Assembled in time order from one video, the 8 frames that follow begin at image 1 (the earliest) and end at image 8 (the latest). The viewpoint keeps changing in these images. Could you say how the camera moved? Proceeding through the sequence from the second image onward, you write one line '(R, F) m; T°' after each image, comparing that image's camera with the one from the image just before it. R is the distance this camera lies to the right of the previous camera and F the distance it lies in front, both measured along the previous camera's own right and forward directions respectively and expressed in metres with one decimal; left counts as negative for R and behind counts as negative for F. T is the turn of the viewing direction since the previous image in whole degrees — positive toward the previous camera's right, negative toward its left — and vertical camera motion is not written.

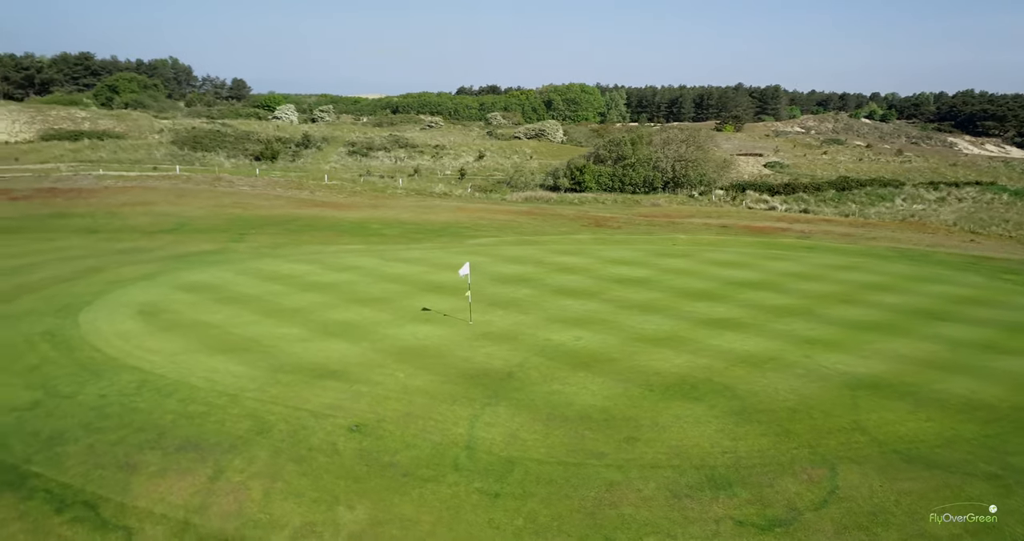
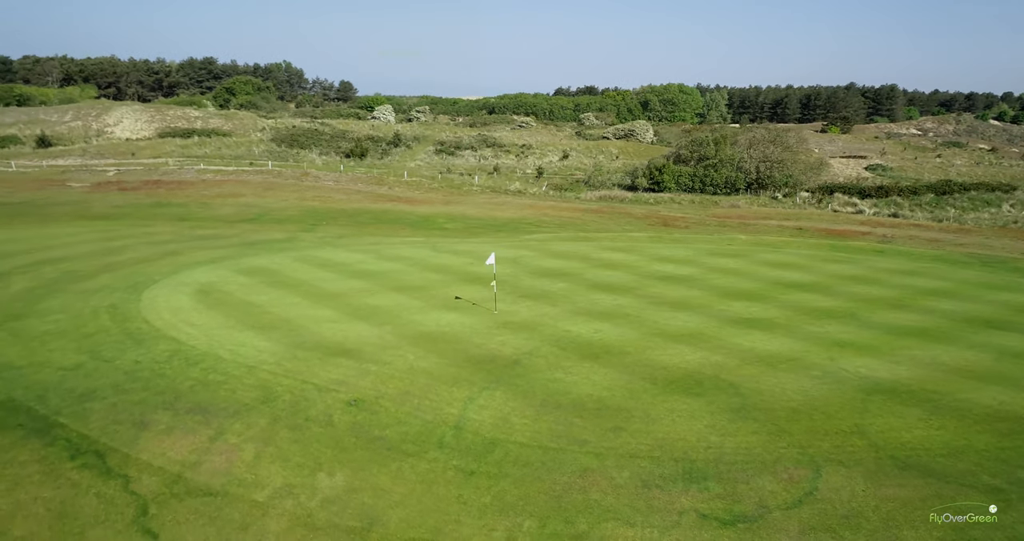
(+1.7, -0.1) m; -8°
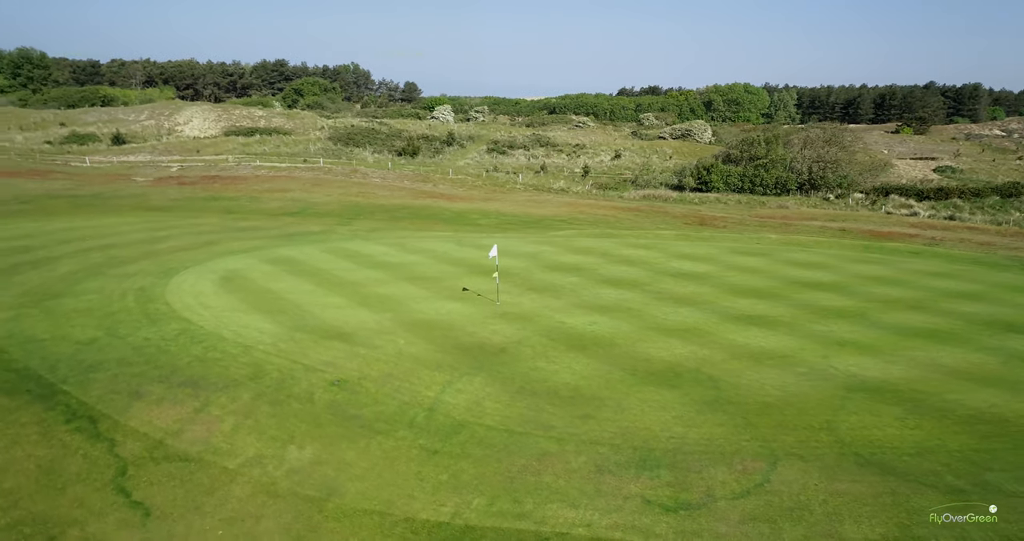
(+1.5, -0.2) m; -5°
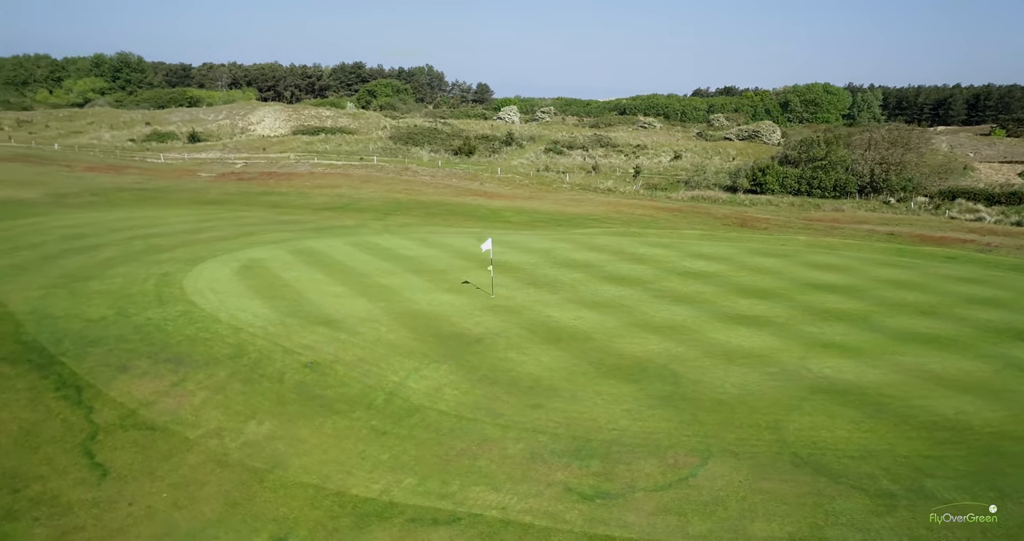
(+1.9, -0.1) m; -6°
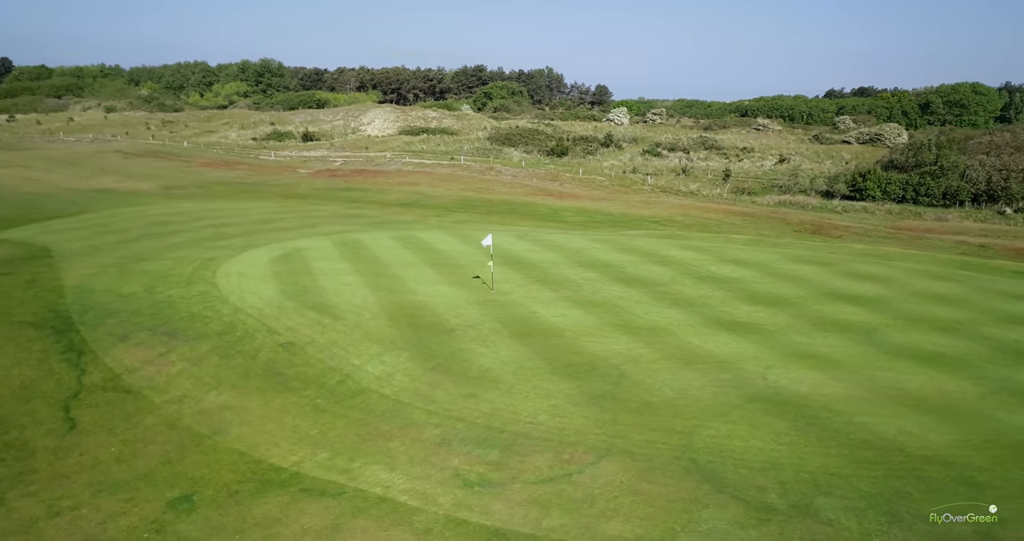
(+3.0, 0.0) m; -10°
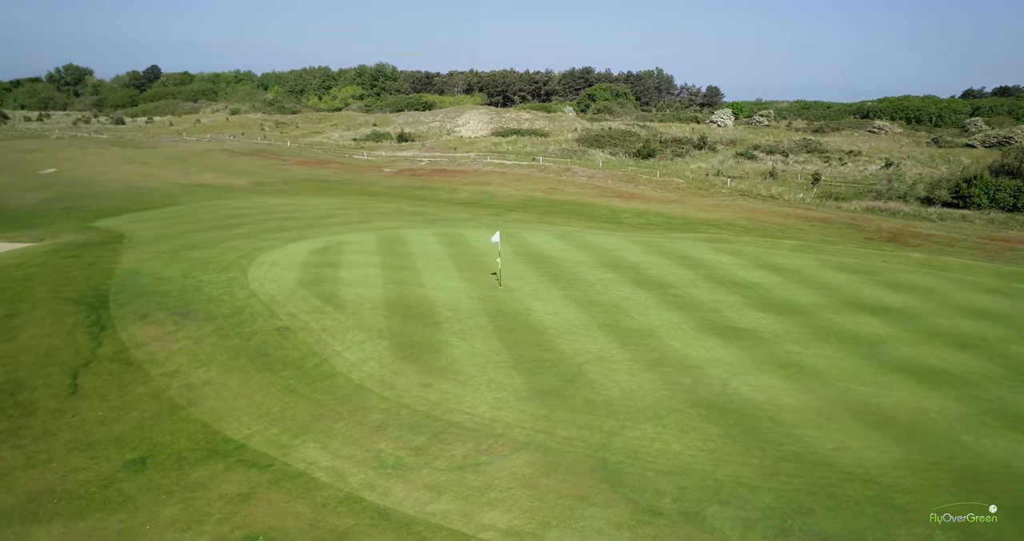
(+2.6, 0.0) m; -9°
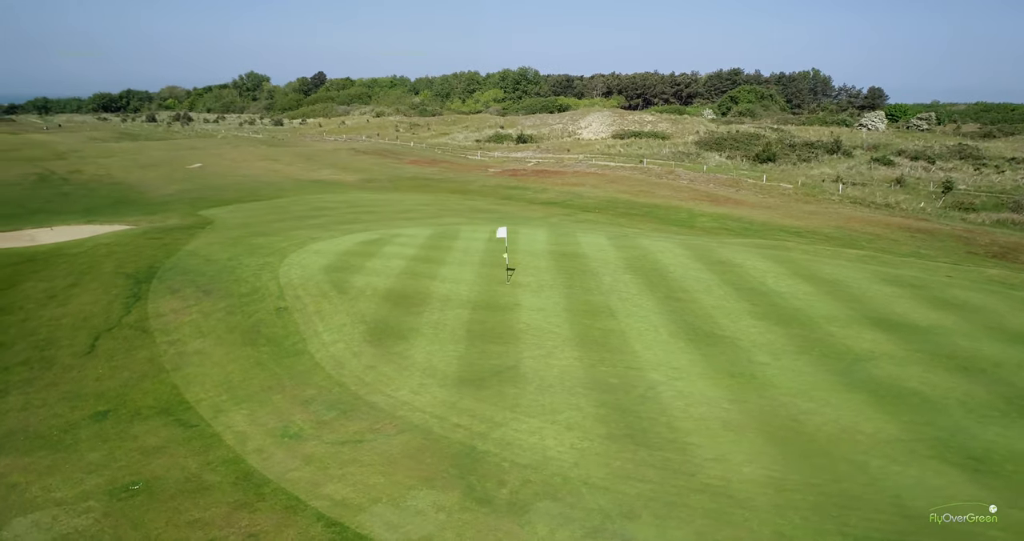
(+3.5, +0.2) m; -12°
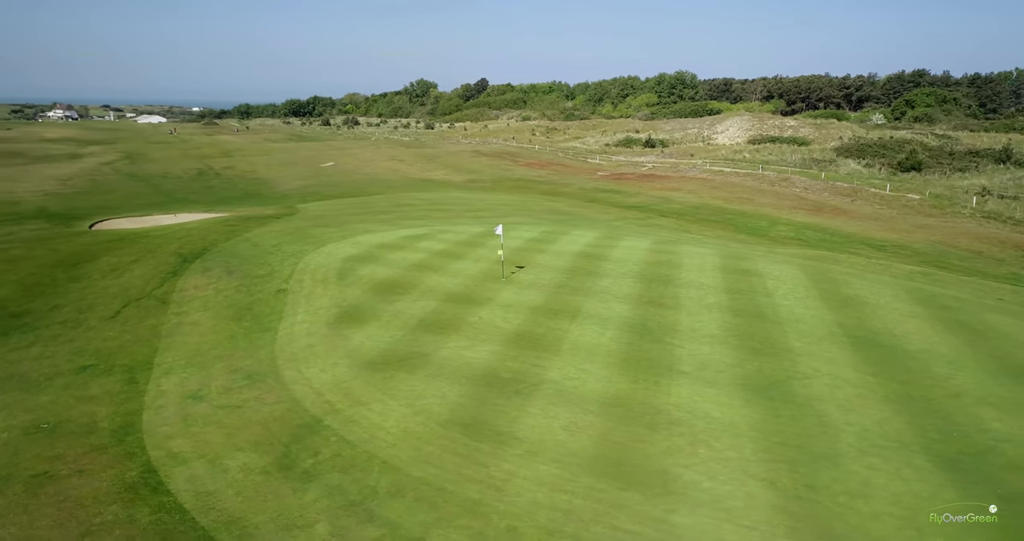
(+4.3, +0.3) m; -13°
